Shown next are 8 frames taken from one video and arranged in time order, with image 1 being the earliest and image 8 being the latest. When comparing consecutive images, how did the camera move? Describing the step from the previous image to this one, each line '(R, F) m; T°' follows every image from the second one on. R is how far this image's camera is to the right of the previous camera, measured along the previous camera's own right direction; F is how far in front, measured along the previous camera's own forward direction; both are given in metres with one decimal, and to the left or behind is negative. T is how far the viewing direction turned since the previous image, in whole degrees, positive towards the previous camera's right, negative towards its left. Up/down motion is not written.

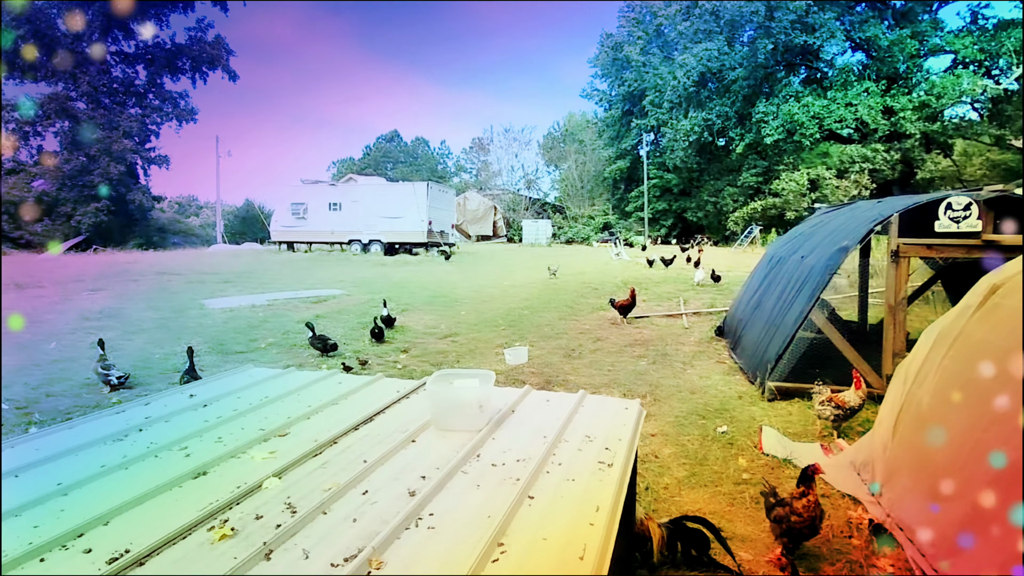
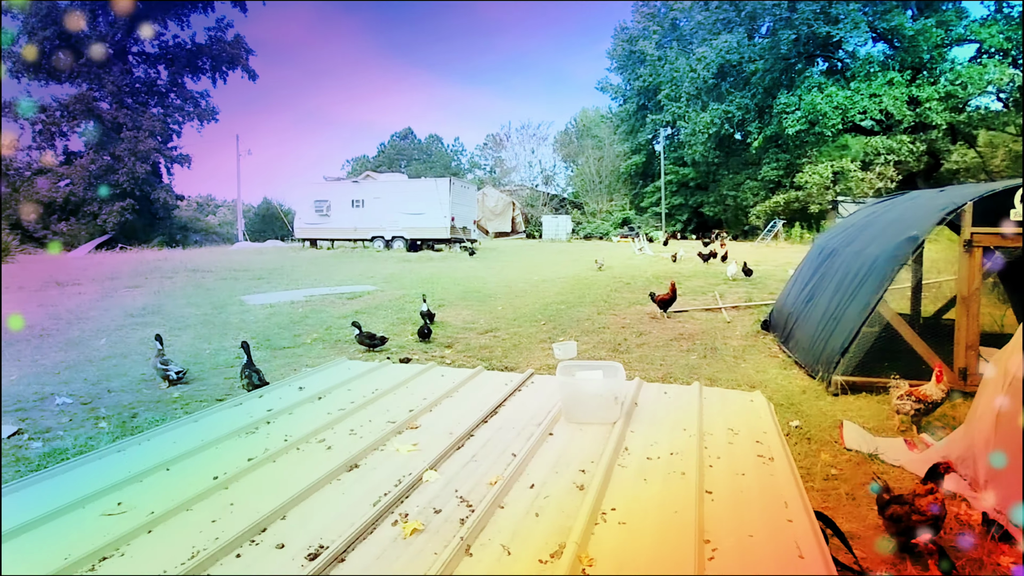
(-0.3, 0.0) m; -1°
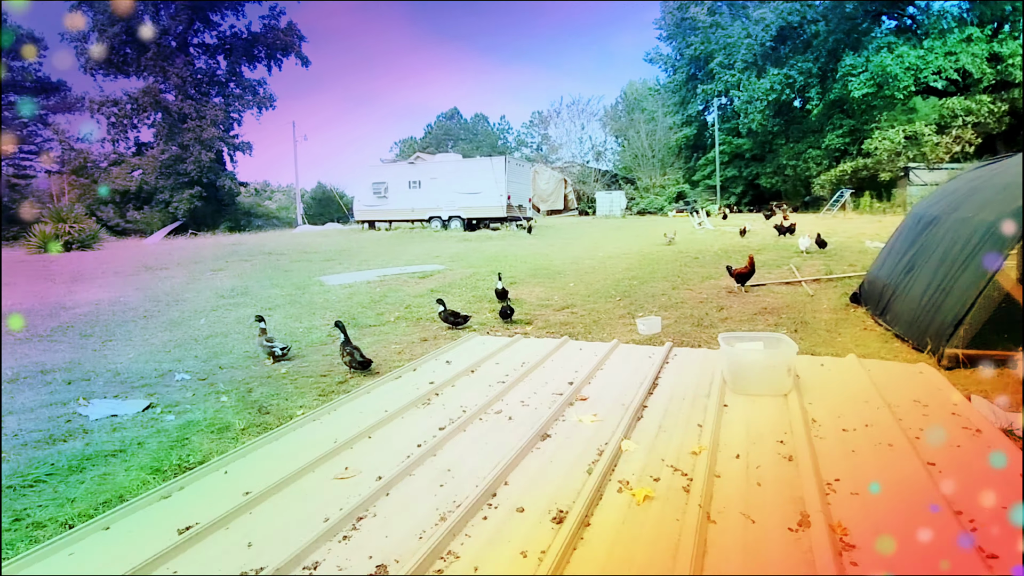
(-0.3, 0.0) m; -5°
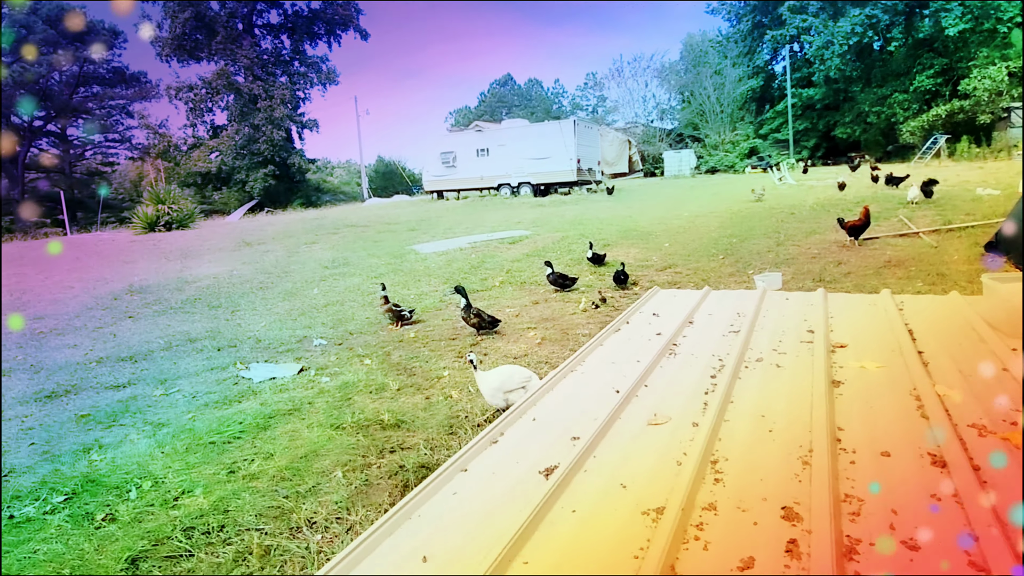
(-0.4, 0.0) m; -6°
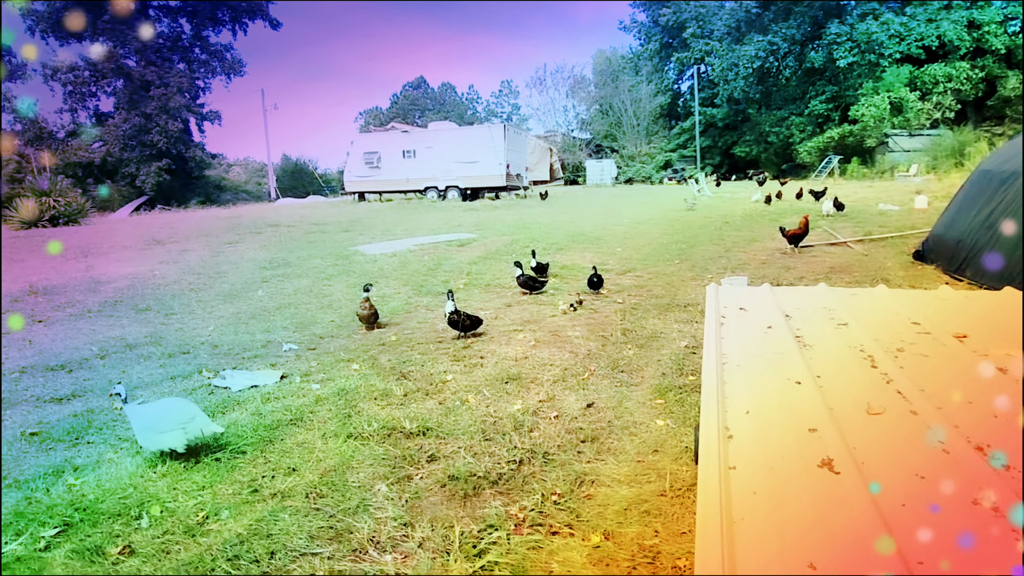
(-0.4, +0.1) m; +9°
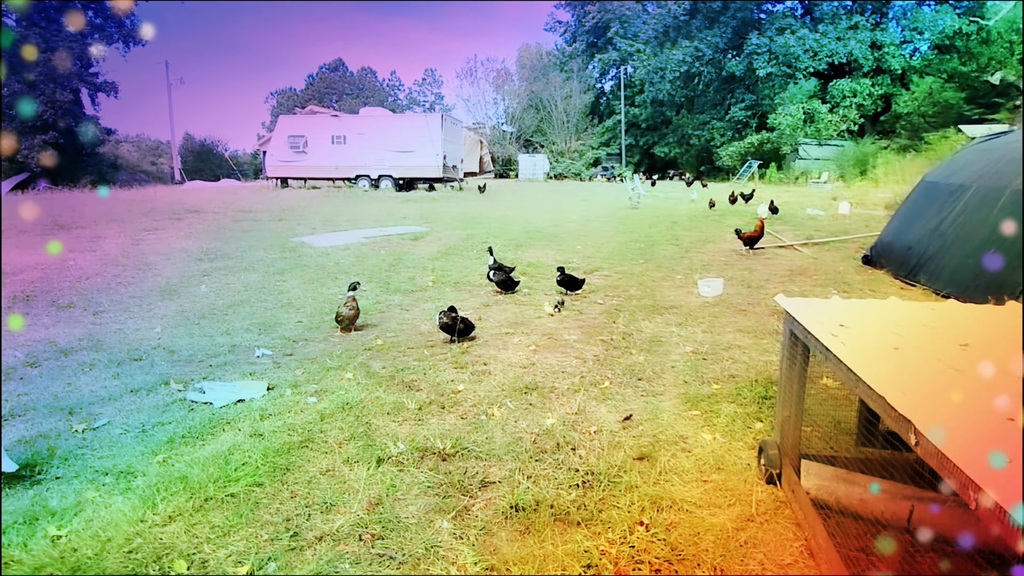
(-0.4, +0.2) m; +8°
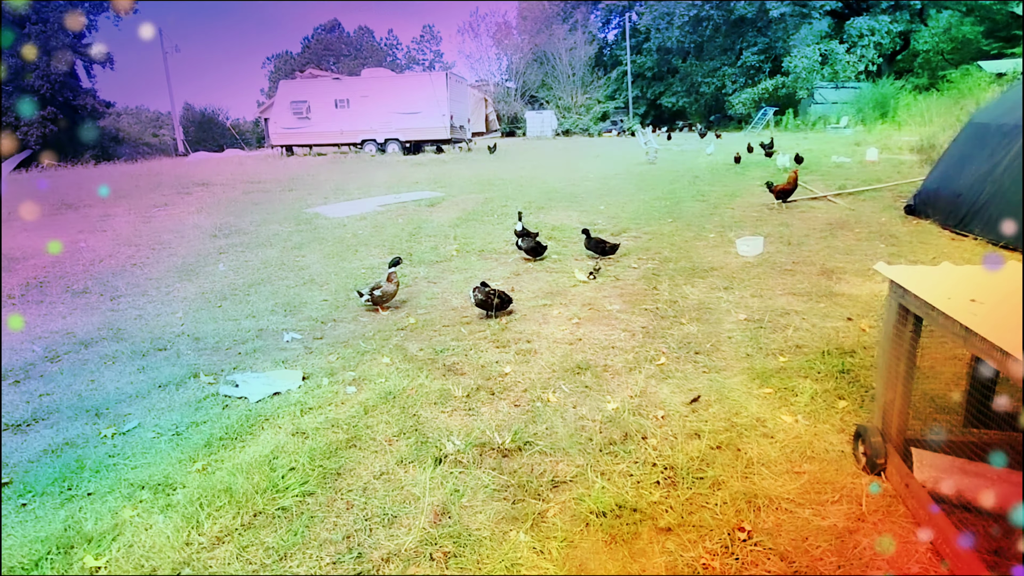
(-0.2, +0.2) m; -1°
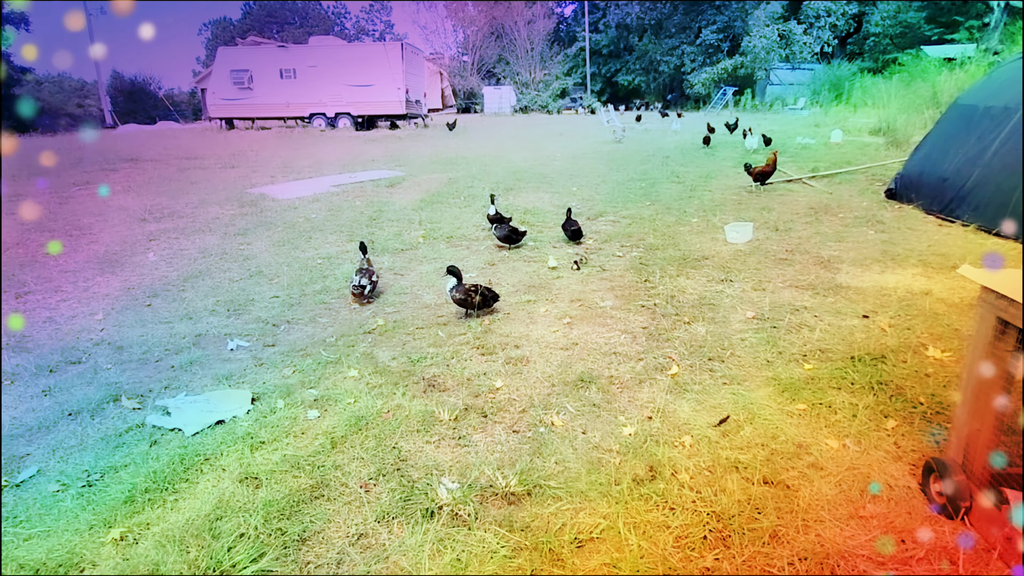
(-0.1, +0.3) m; +4°
